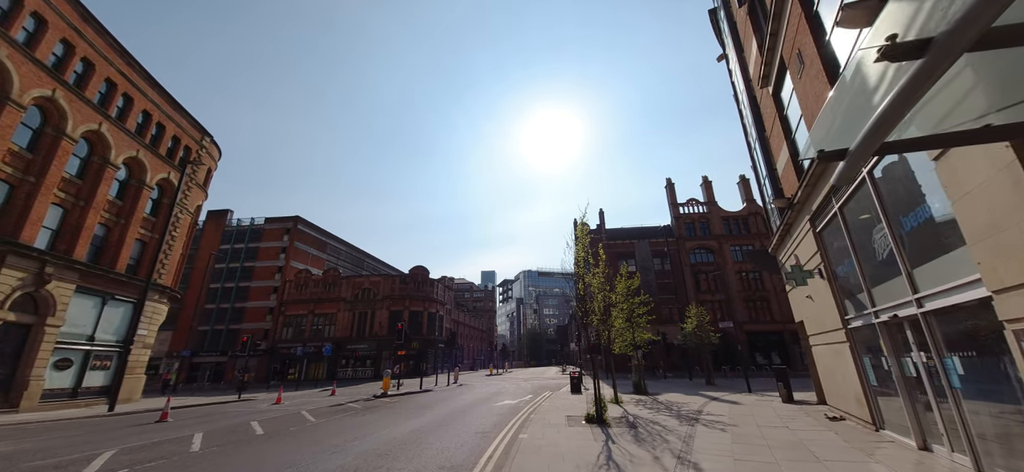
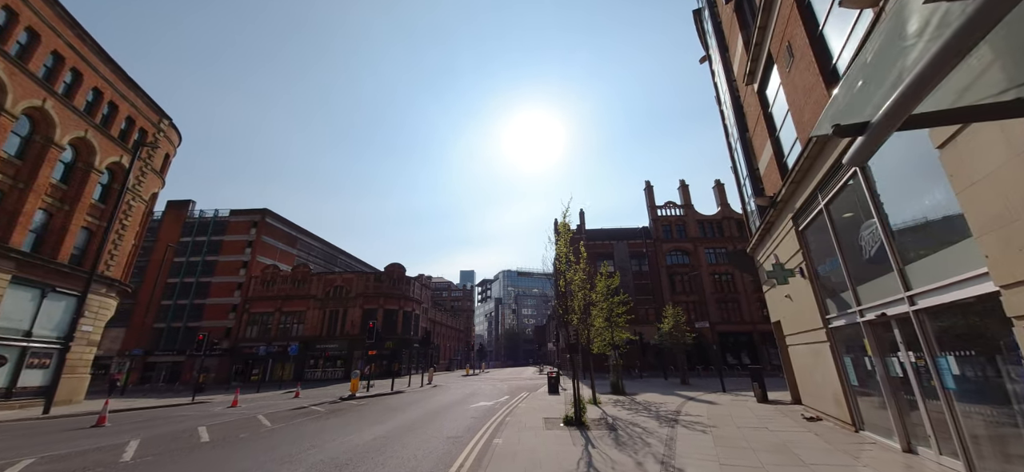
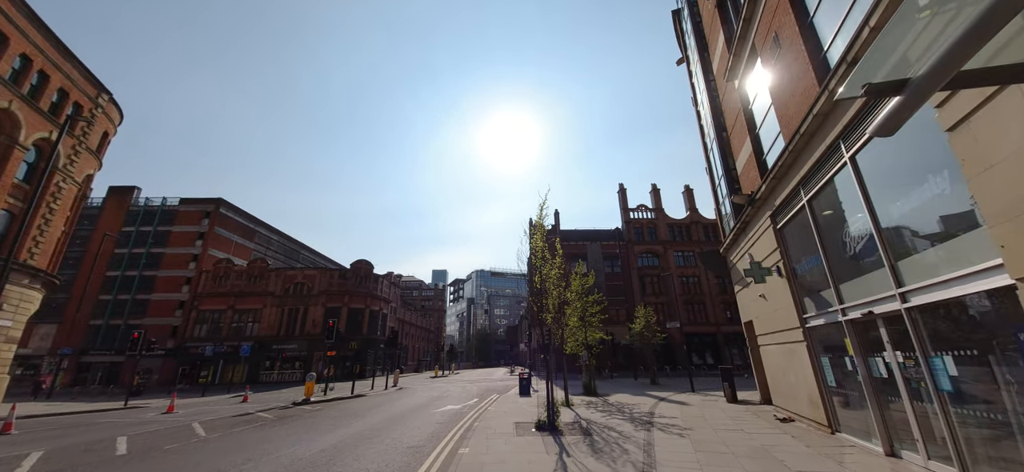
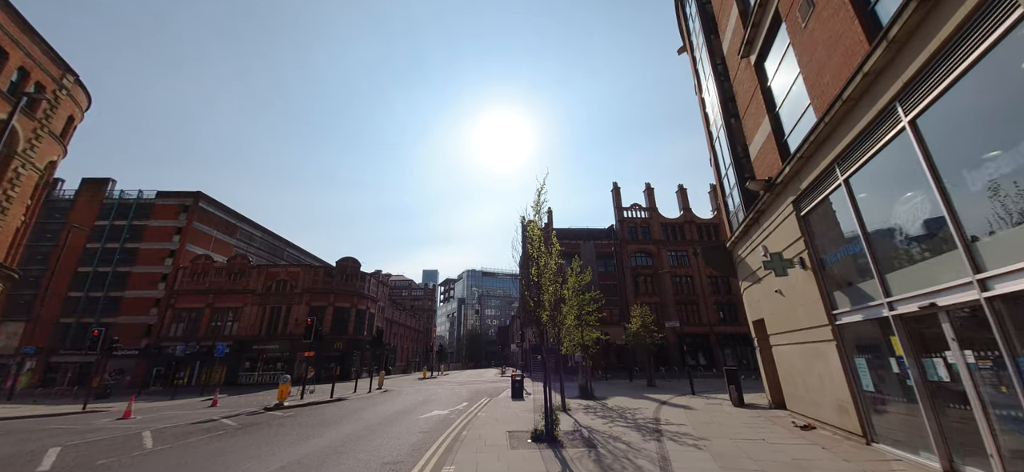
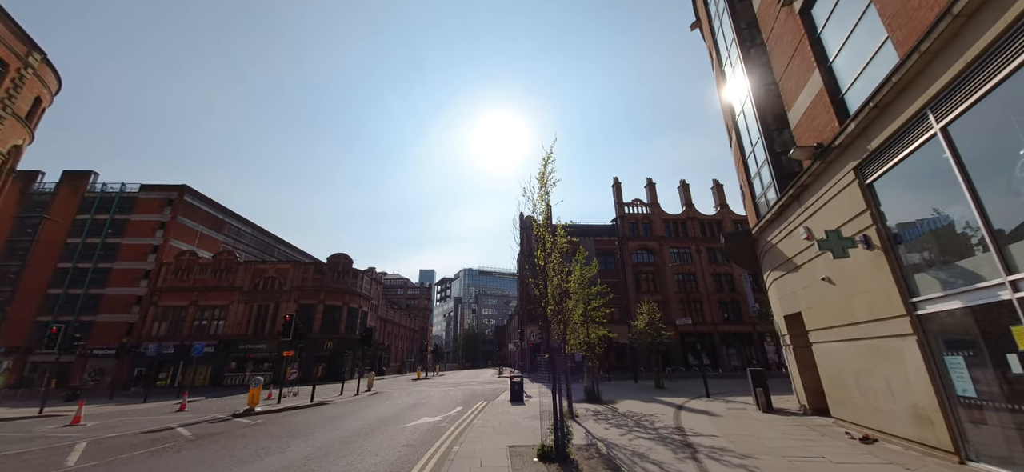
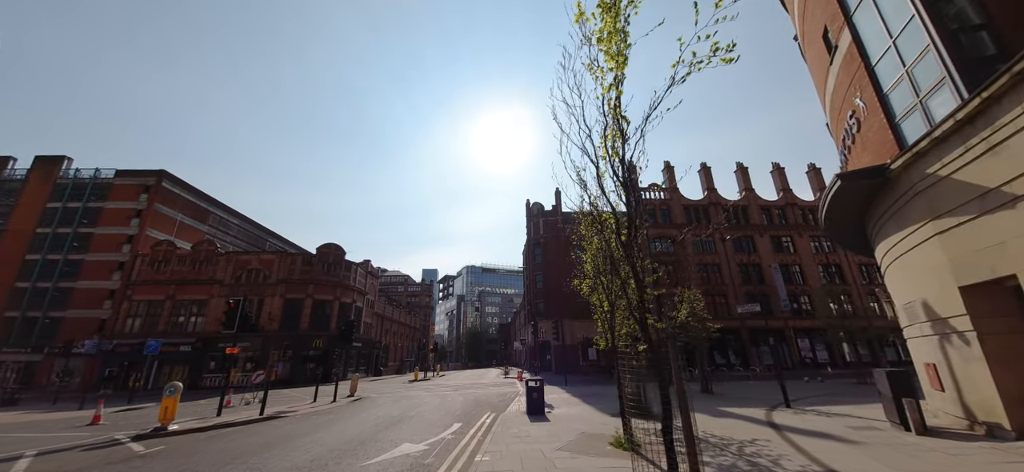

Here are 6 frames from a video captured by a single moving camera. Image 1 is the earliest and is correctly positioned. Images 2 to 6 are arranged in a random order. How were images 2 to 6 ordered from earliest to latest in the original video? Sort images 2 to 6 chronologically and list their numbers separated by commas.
2, 3, 4, 5, 6
